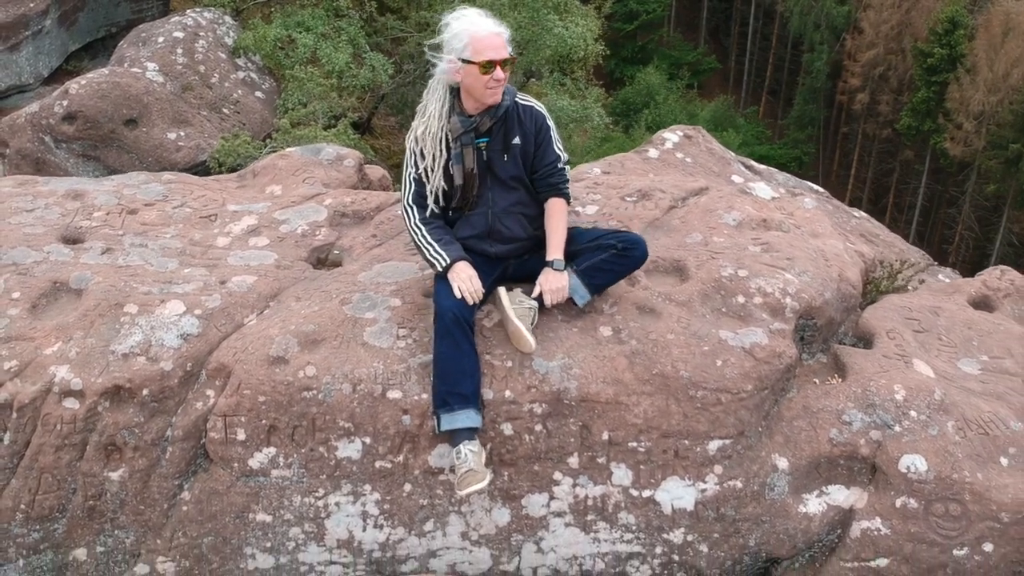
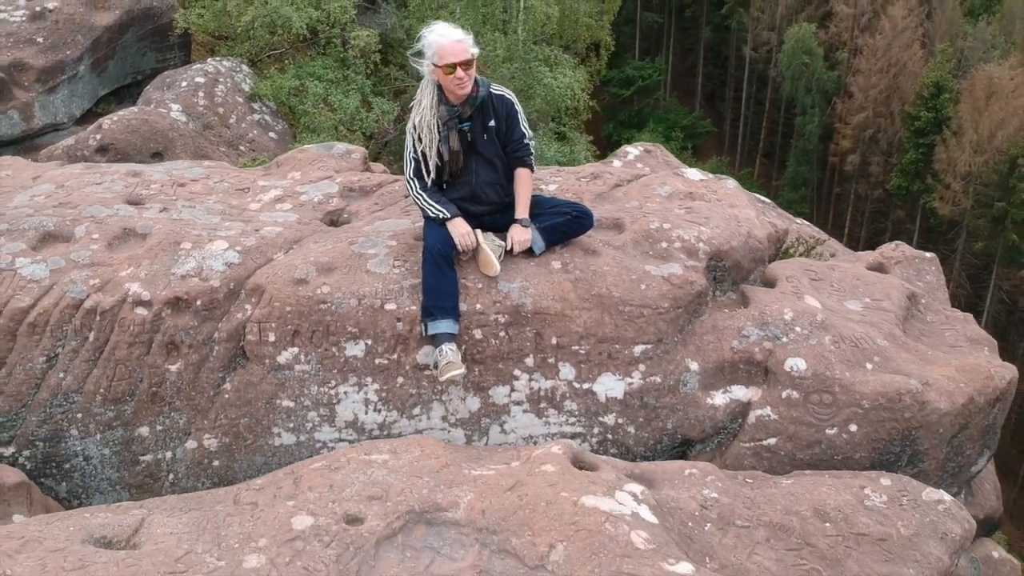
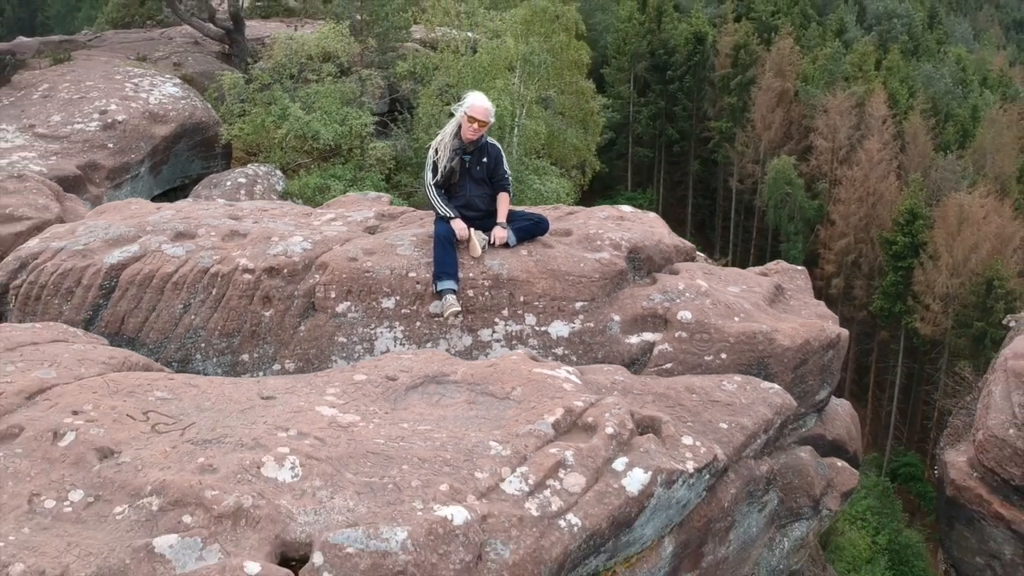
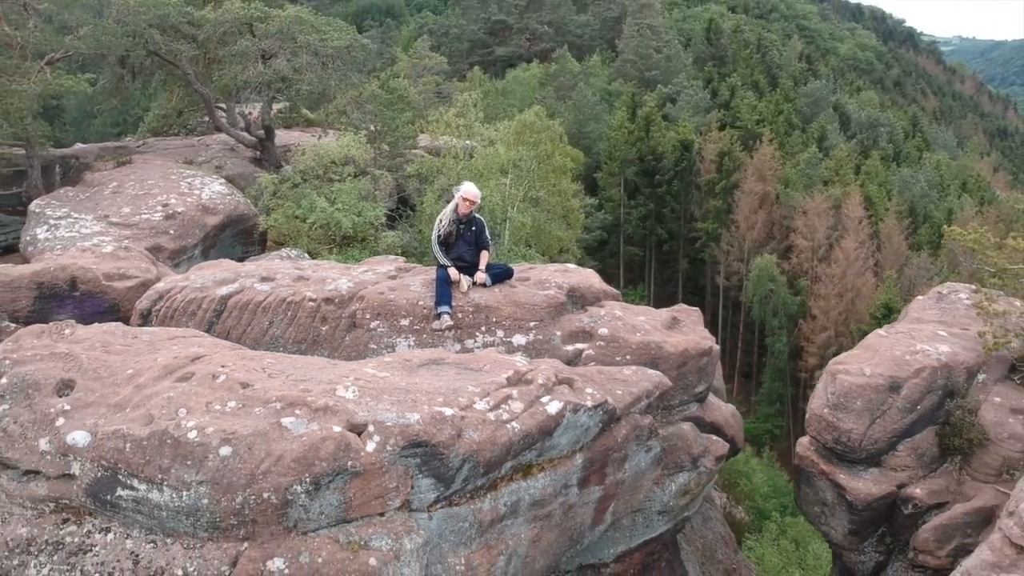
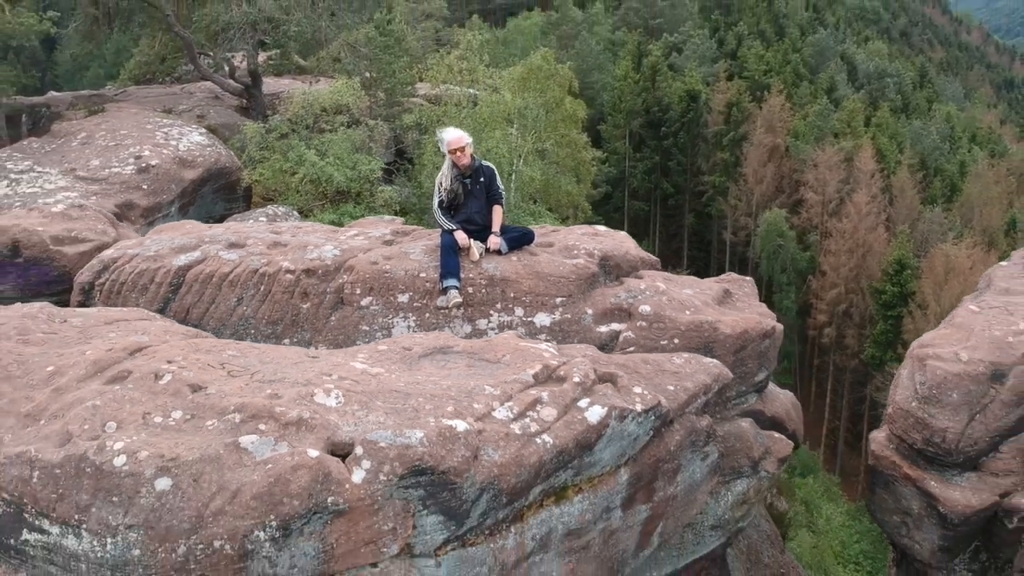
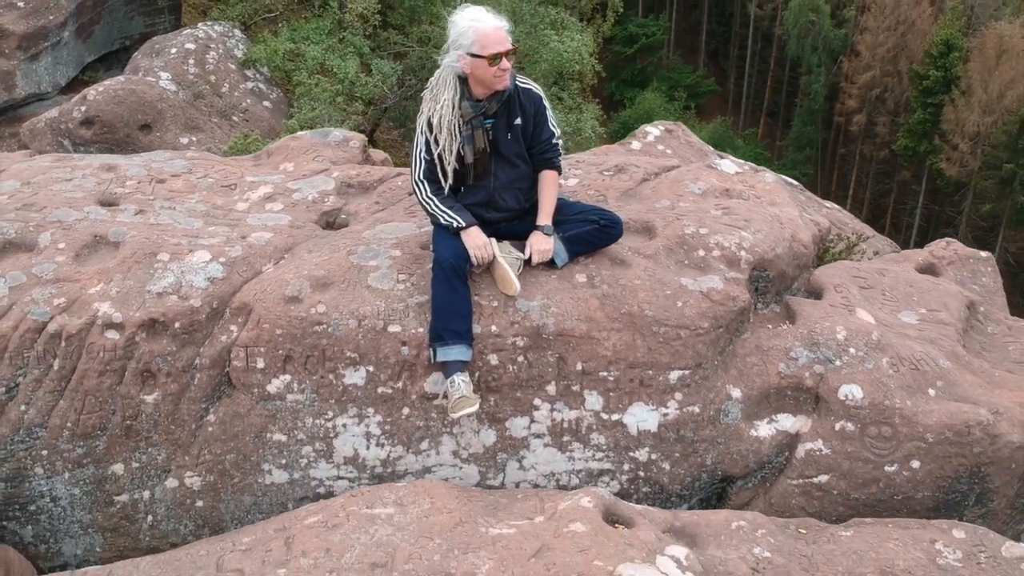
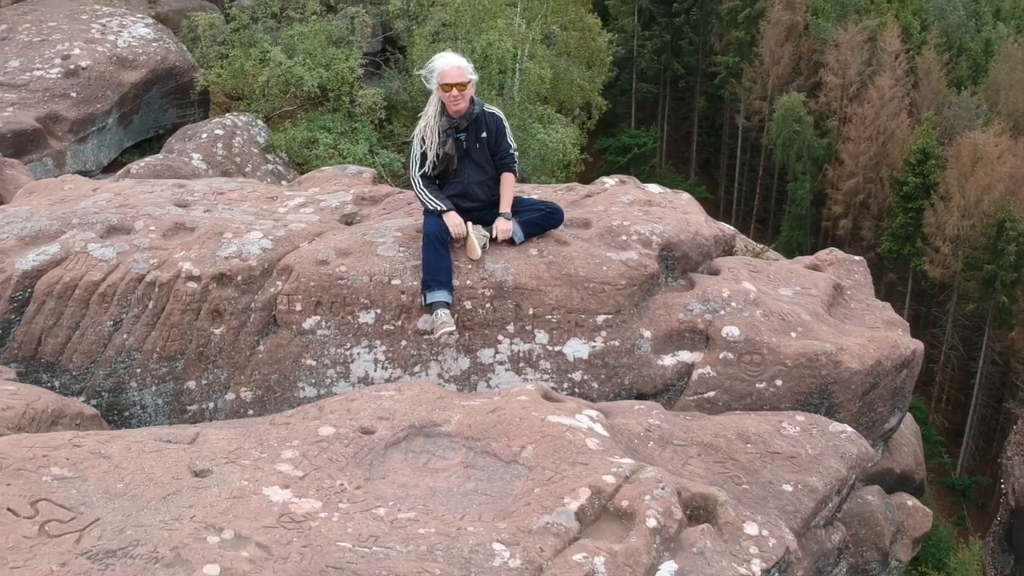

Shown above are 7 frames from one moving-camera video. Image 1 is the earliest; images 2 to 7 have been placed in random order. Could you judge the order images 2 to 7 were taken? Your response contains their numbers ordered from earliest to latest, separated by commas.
6, 2, 7, 3, 5, 4
